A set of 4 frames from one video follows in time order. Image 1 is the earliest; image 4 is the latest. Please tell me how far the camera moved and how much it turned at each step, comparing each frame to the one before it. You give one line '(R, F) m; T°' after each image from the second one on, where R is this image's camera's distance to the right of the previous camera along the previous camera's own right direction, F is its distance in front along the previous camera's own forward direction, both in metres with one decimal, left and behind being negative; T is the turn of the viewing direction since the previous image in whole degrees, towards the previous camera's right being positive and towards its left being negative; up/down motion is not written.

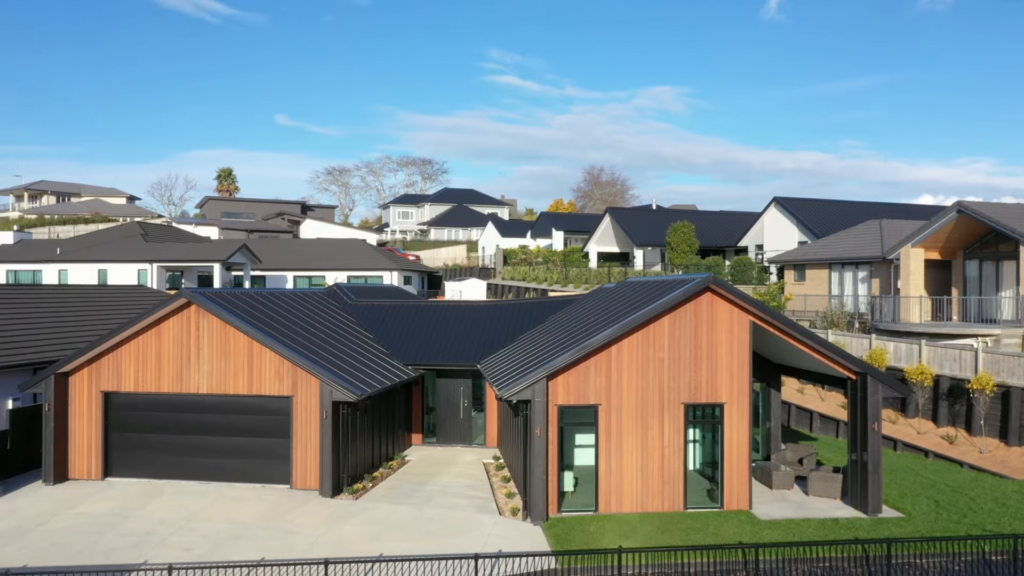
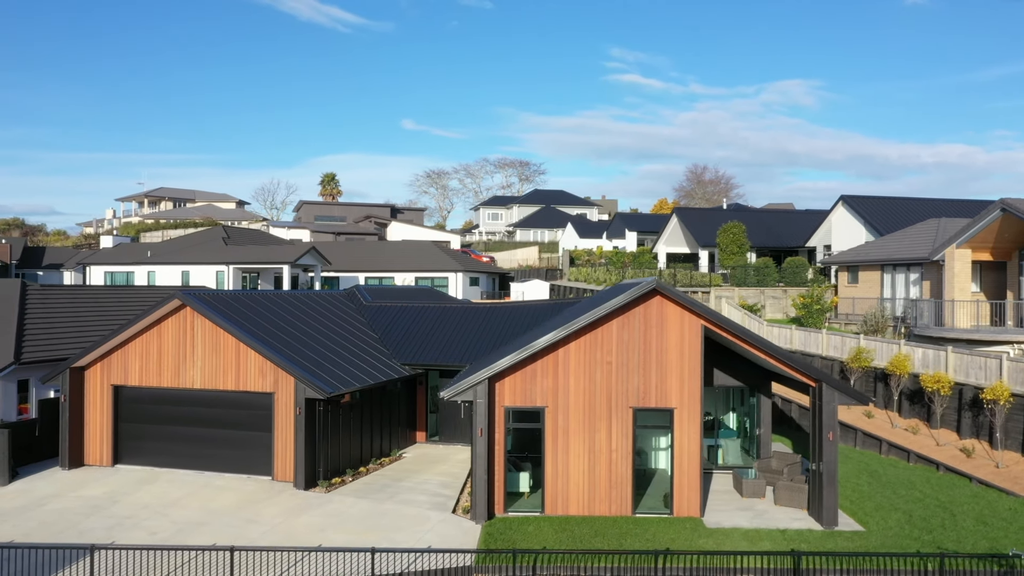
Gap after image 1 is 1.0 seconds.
(+2.7, -0.1) m; -7°
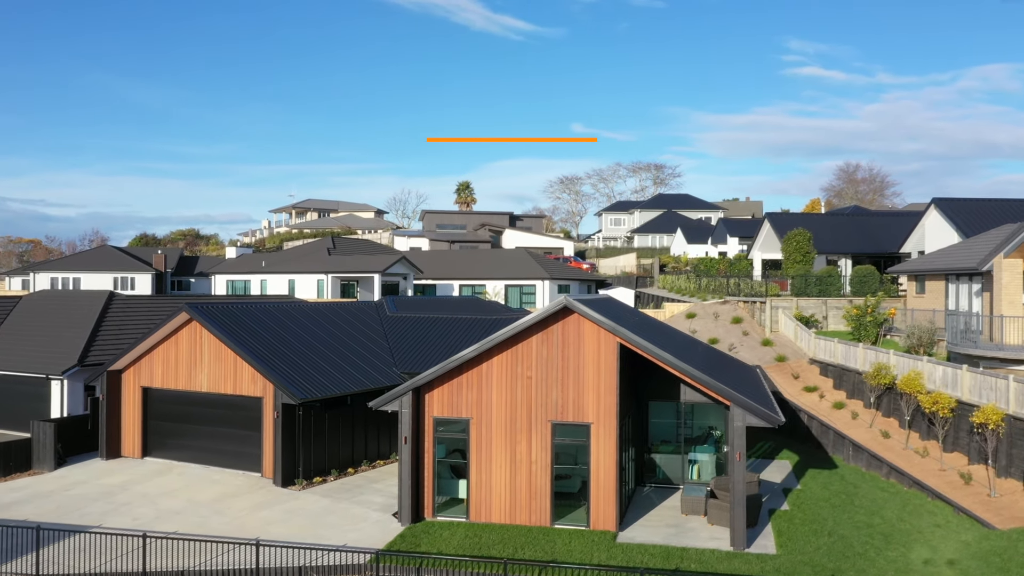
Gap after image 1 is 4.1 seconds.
(+4.0, -0.4) m; -10°
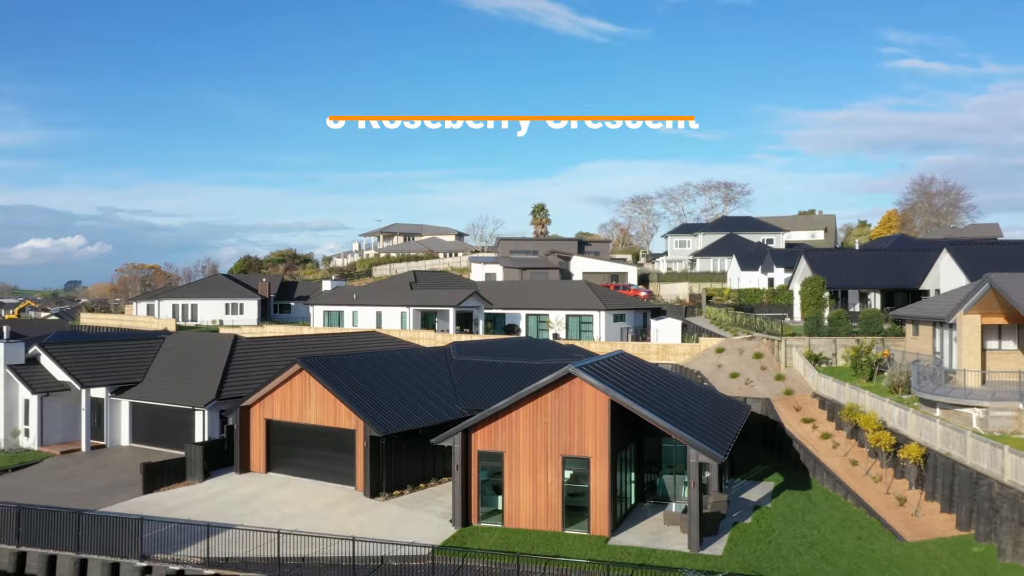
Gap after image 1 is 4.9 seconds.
(+1.6, -5.3) m; -6°
